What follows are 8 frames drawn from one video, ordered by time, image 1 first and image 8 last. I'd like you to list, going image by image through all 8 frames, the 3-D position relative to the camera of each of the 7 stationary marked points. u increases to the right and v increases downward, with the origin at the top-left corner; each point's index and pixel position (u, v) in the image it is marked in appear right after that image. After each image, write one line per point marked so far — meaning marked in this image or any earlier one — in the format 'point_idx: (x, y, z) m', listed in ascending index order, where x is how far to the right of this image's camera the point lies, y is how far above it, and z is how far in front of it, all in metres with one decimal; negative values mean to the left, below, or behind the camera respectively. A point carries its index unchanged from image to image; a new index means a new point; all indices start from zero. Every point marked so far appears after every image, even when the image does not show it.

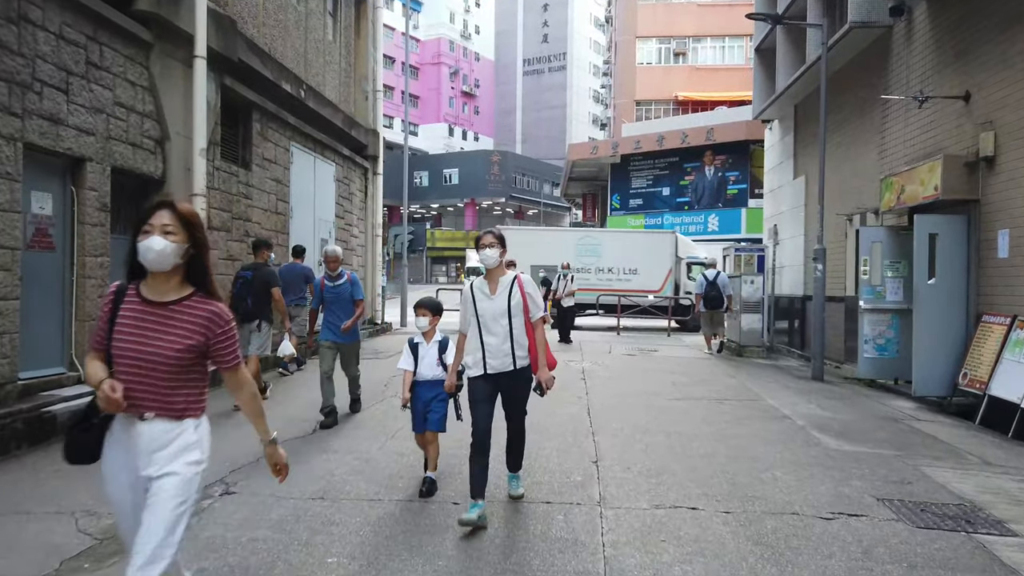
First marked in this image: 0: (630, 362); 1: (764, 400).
0: (+1.7, -1.1, +10.9) m
1: (+2.7, -1.2, +8.0) m
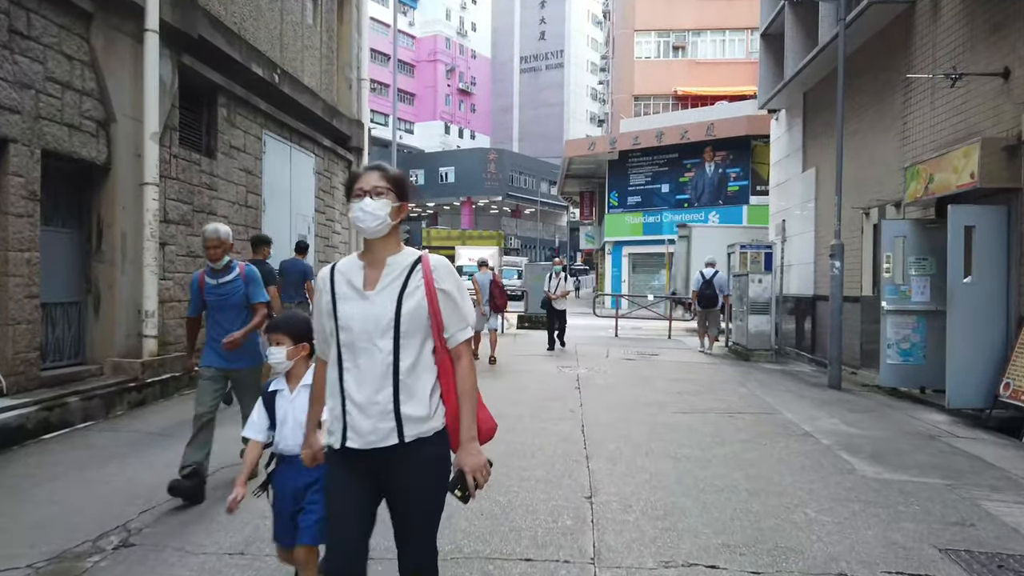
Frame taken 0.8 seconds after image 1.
0: (+1.6, -1.1, +10.0) m
1: (+2.5, -1.2, +7.1) m
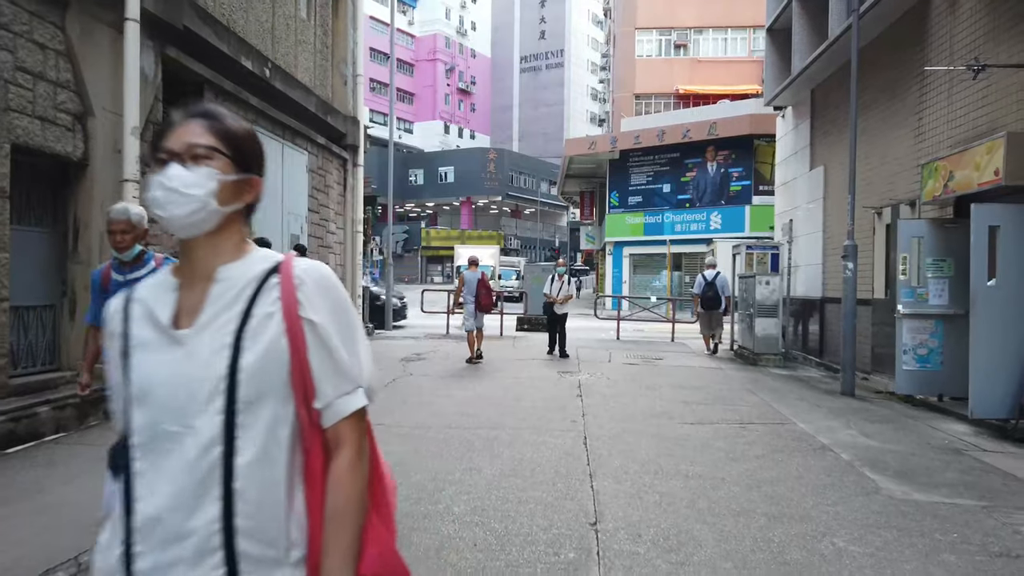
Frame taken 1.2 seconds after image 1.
0: (+1.6, -1.1, +9.6) m
1: (+2.5, -1.2, +6.7) m
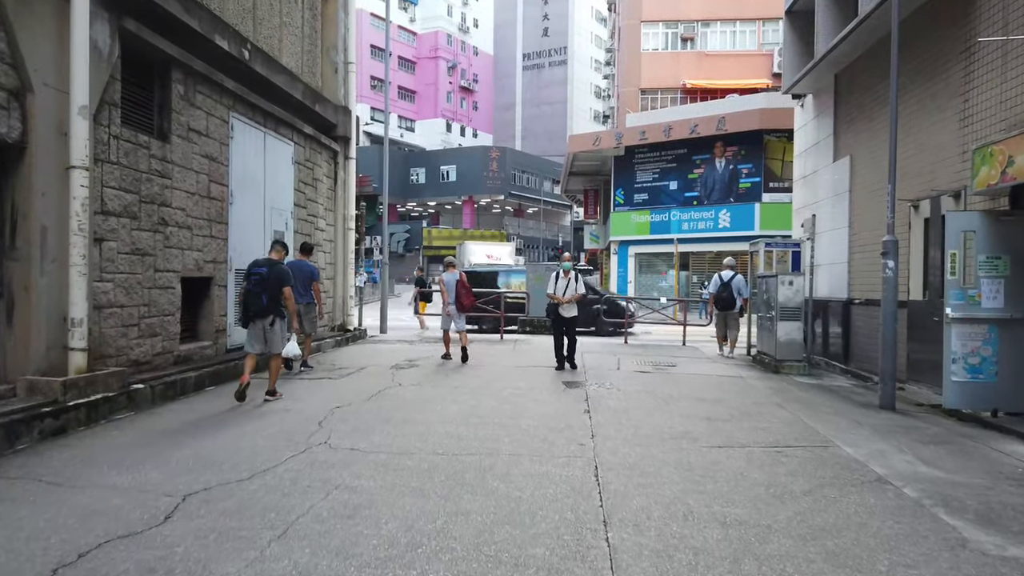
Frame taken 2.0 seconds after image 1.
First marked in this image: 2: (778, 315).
0: (+1.6, -1.1, +8.7) m
1: (+2.5, -1.2, +5.7) m
2: (+3.7, -0.4, +10.5) m
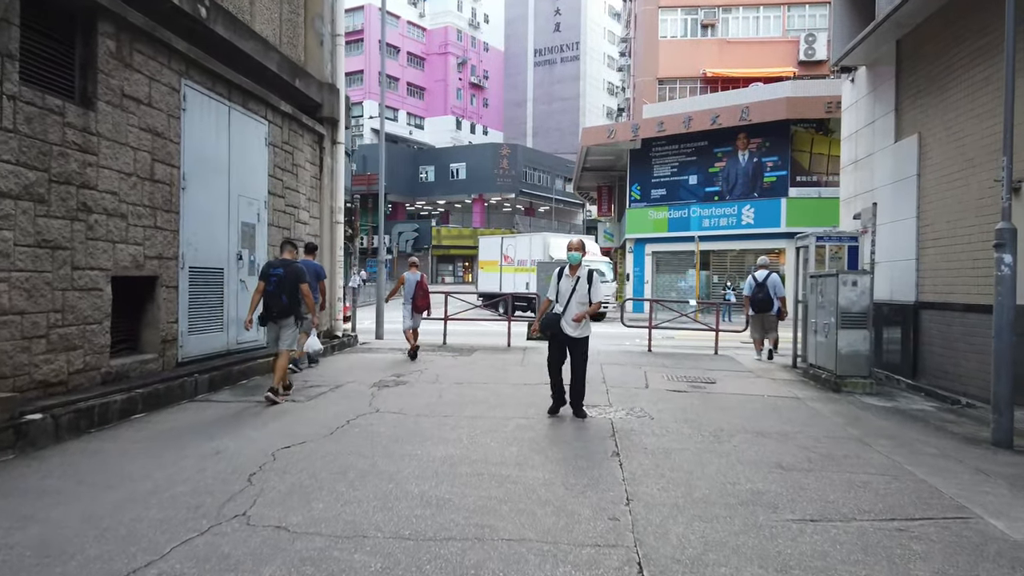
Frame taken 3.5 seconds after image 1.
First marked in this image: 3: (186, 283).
0: (+1.6, -1.1, +7.0) m
1: (+2.5, -1.2, +4.0) m
2: (+3.8, -0.4, +8.7) m
3: (-3.7, +0.1, +8.6) m
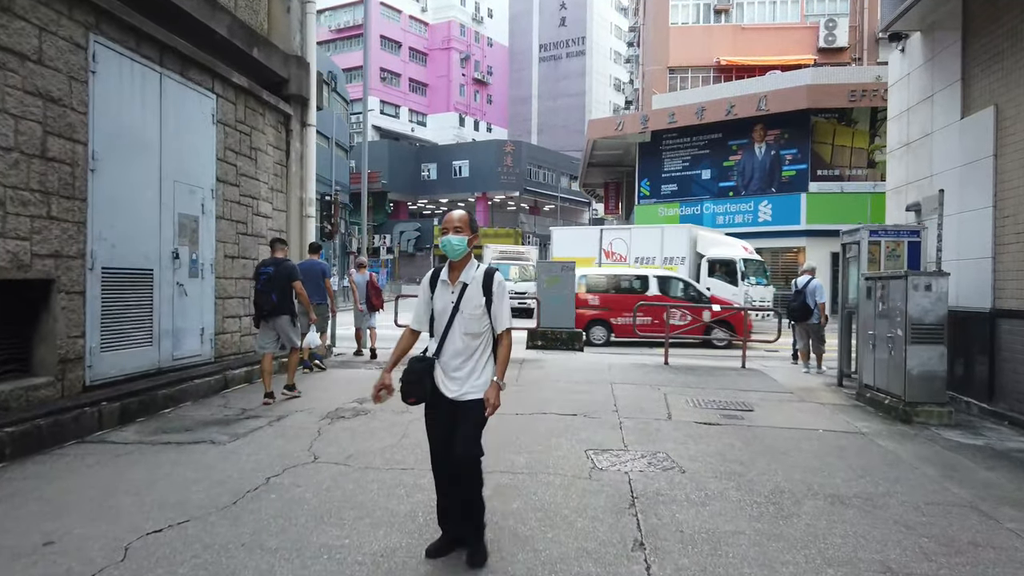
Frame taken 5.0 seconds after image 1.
0: (+1.5, -1.2, +5.3) m
1: (+2.4, -1.3, +2.3) m
2: (+3.7, -0.5, +7.0) m
3: (-3.8, 0.0, +6.9) m
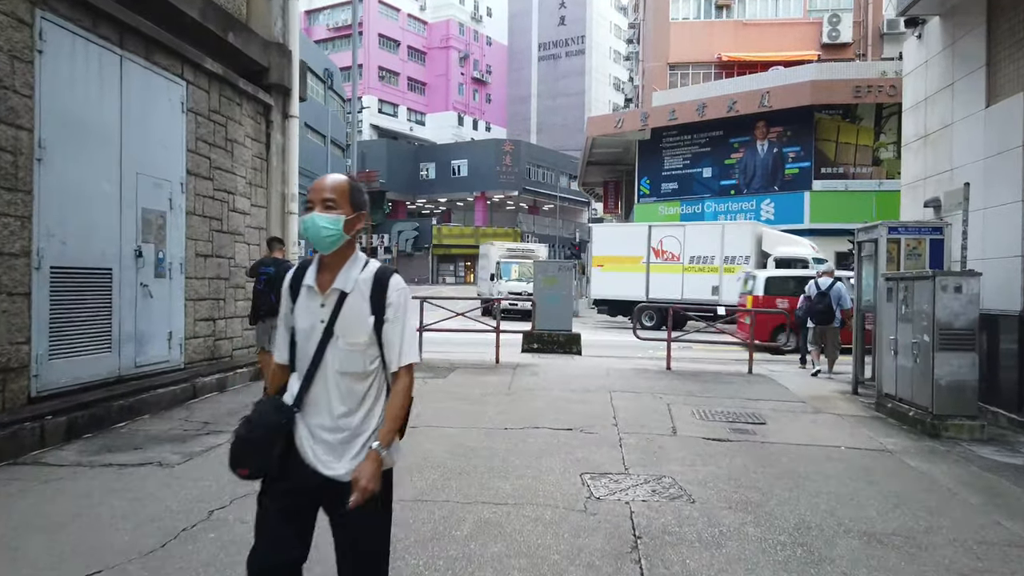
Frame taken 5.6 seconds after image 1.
0: (+1.4, -1.2, +4.6) m
1: (+2.3, -1.3, +1.7) m
2: (+3.6, -0.5, +6.4) m
3: (-3.9, 0.0, +6.3) m
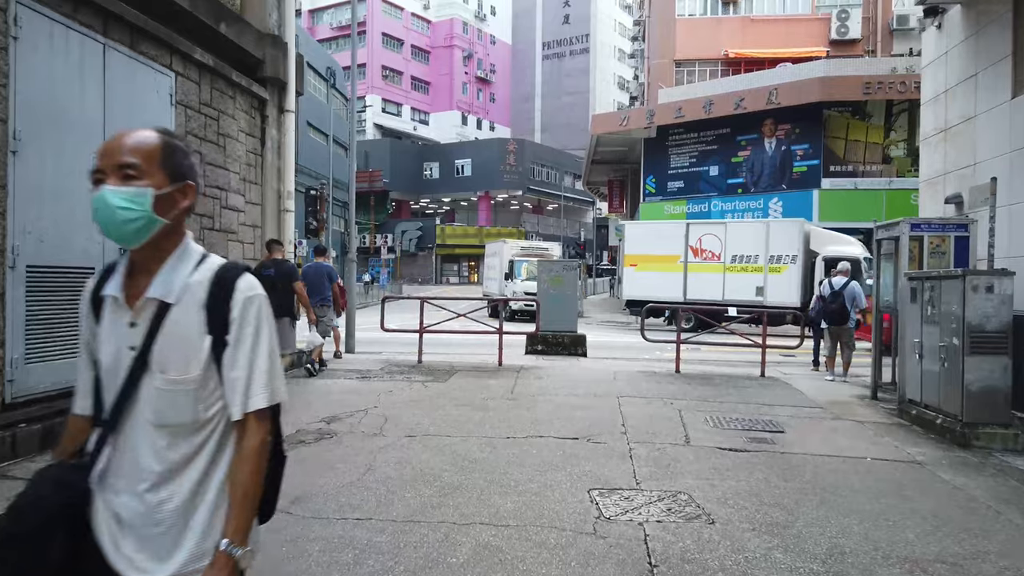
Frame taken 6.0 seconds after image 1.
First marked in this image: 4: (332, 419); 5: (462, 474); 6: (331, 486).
0: (+1.4, -1.2, +4.3) m
1: (+2.3, -1.3, +1.3) m
2: (+3.6, -0.5, +6.0) m
3: (-3.9, 0.0, +5.9) m
4: (-1.5, -1.1, +6.3) m
5: (-0.3, -1.1, +4.7) m
6: (-1.1, -1.2, +4.4) m
